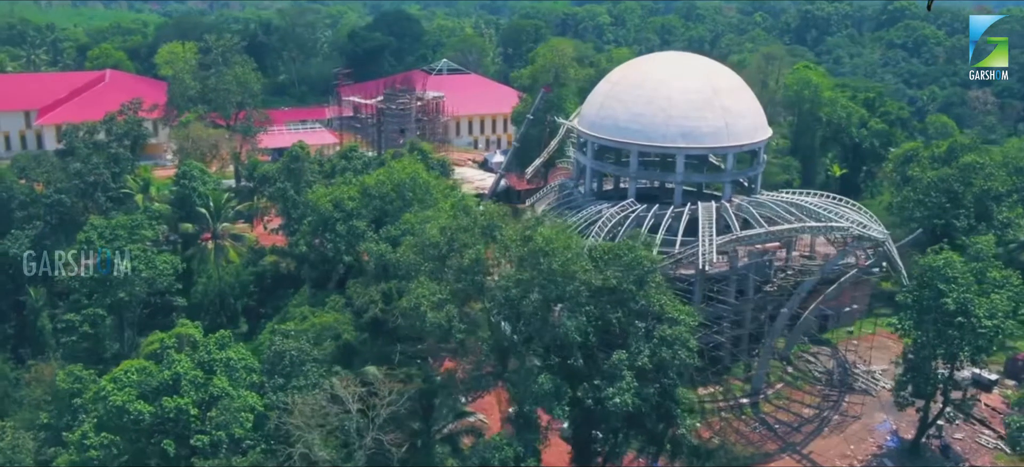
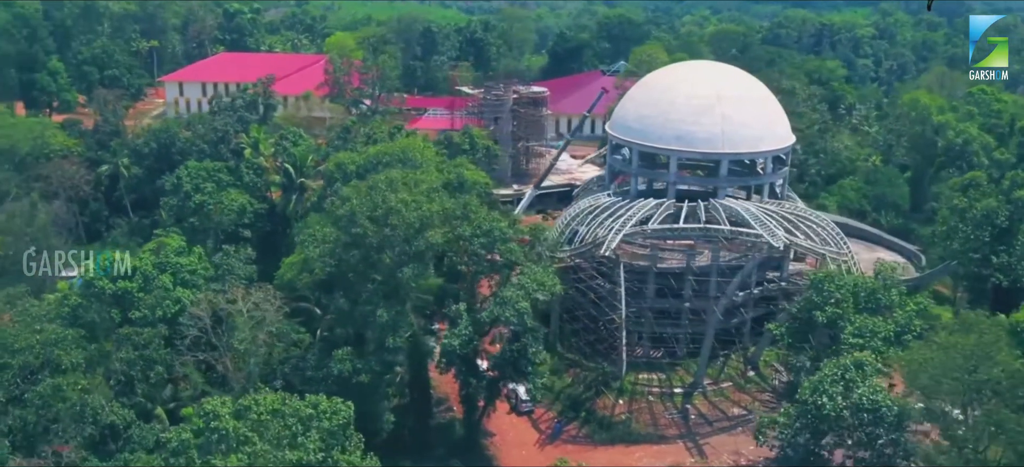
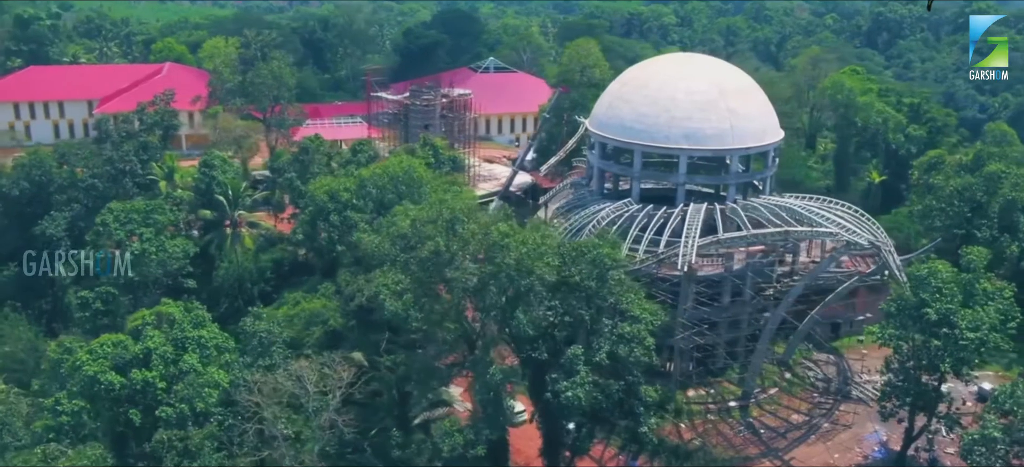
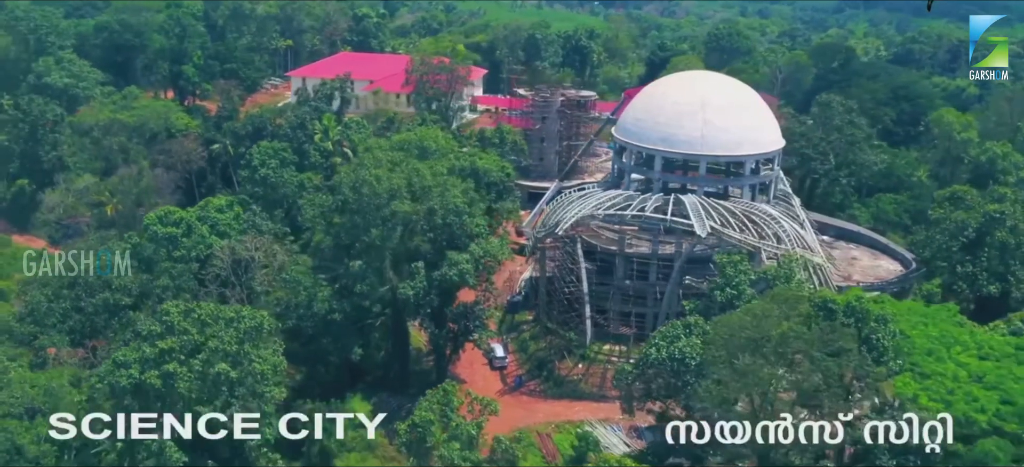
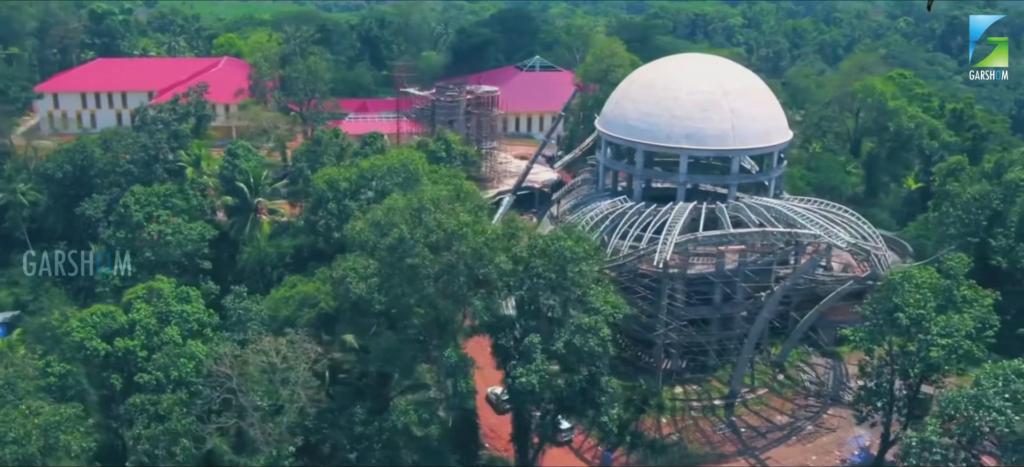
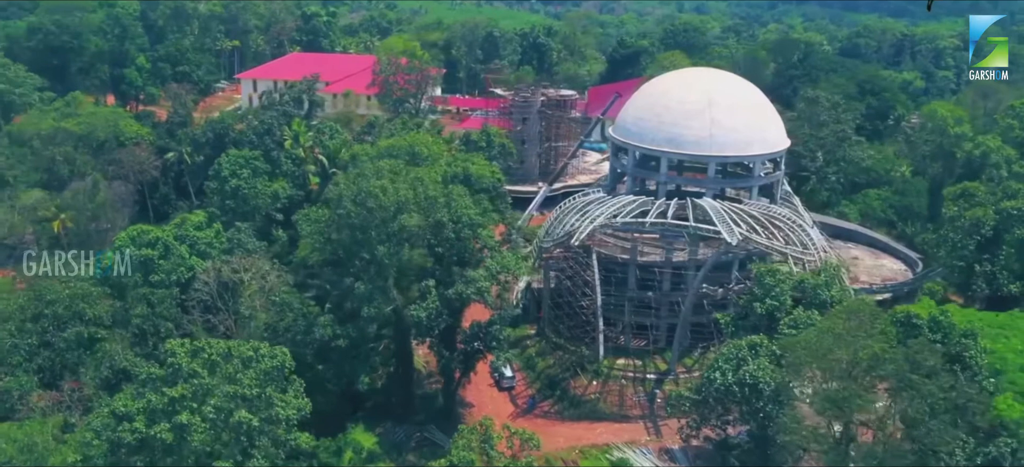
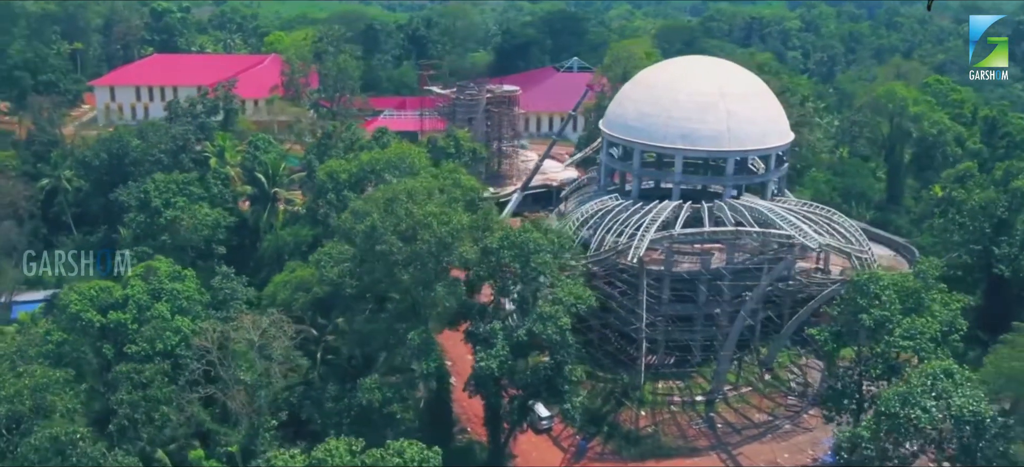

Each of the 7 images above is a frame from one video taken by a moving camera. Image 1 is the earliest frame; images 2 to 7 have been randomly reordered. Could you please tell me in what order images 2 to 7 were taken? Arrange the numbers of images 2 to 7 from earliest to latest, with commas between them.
3, 5, 7, 2, 6, 4
